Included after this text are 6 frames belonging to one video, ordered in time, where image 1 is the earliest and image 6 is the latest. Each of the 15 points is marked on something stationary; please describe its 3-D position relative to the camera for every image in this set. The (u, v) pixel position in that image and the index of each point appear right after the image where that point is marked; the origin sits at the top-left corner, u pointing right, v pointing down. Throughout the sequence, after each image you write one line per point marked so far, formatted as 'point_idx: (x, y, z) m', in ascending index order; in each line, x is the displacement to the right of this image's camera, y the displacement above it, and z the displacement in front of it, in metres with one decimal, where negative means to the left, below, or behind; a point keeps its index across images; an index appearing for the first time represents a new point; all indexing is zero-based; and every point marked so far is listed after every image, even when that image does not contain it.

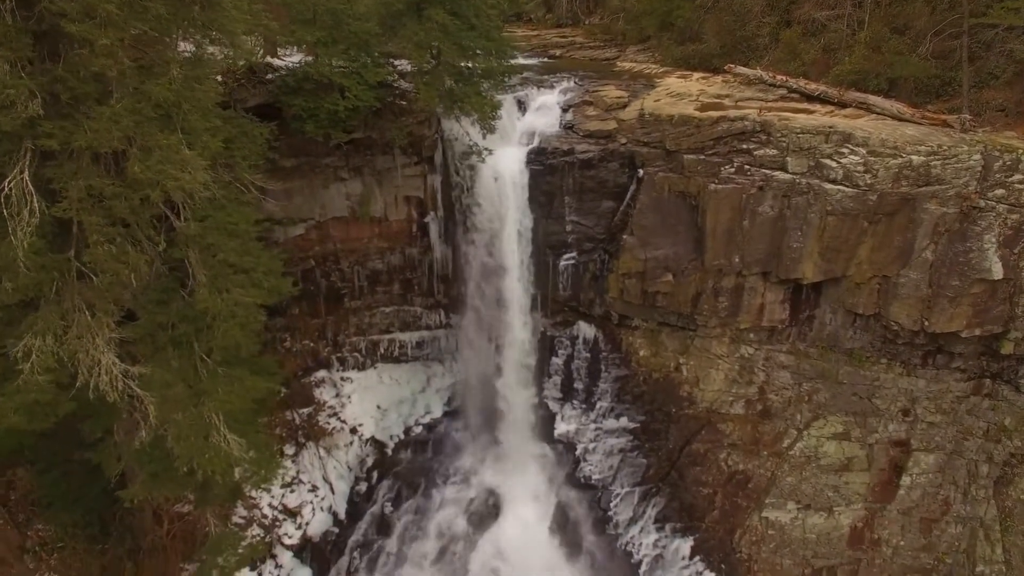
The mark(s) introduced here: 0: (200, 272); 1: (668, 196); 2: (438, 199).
0: (-3.8, +0.2, +7.7) m
1: (+3.1, +1.9, +12.6) m
2: (-1.8, +2.1, +14.2) m
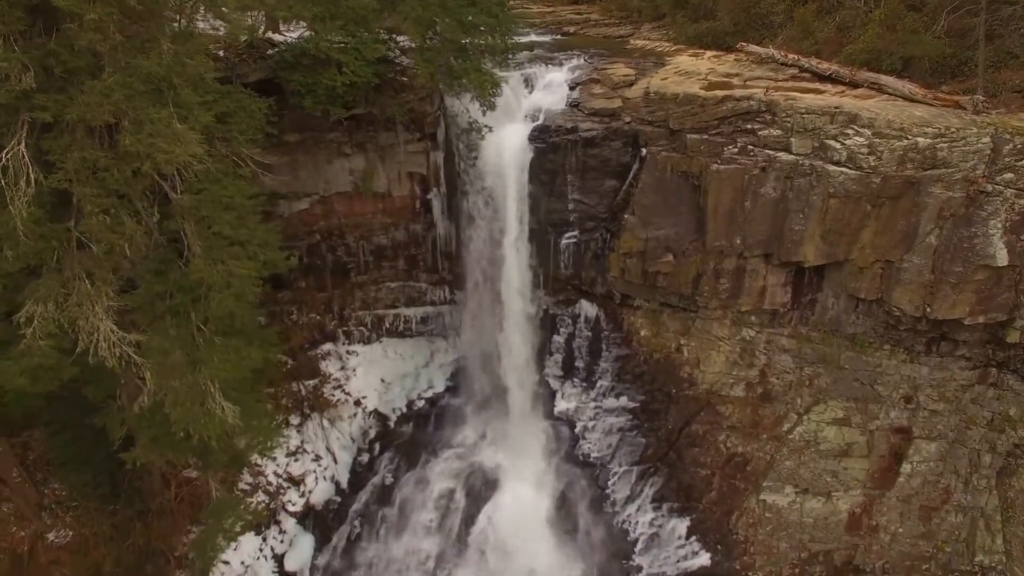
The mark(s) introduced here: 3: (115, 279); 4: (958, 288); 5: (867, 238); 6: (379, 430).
0: (-4.0, +0.6, +7.9) m
1: (+3.1, +2.3, +12.5) m
2: (-1.7, +2.6, +14.3) m
3: (-4.8, +0.1, +7.6) m
4: (+7.4, 0.0, +10.5) m
5: (+6.2, +0.9, +11.0) m
6: (-3.0, -3.2, +14.2) m
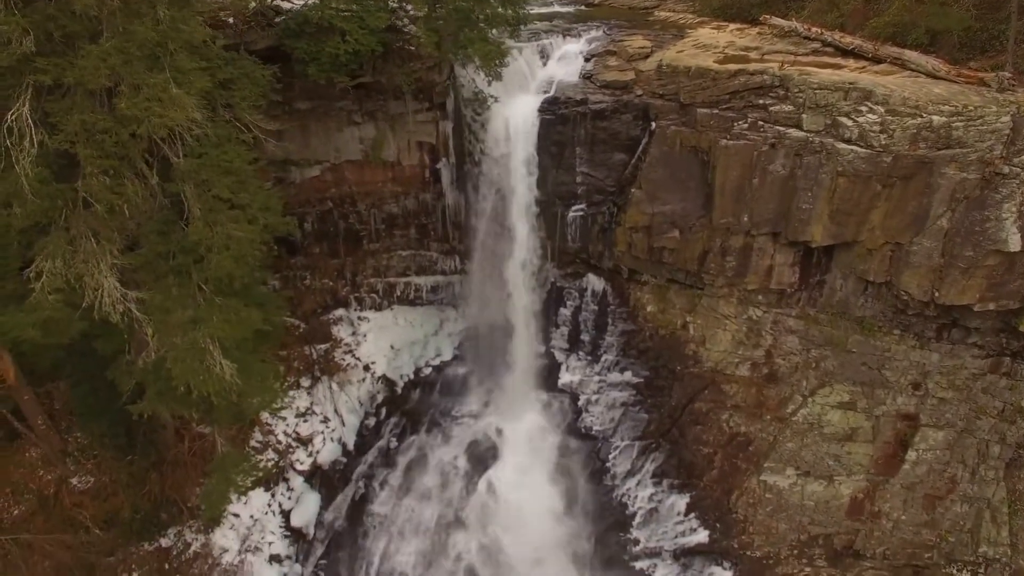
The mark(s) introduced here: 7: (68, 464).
0: (-4.1, +1.1, +8.2) m
1: (+3.3, +2.7, +12.3) m
2: (-1.5, +3.3, +14.3) m
3: (-5.0, +0.6, +8.0) m
4: (+7.4, +0.2, +10.2) m
5: (+6.2, +1.2, +10.7) m
6: (-2.9, -2.5, +14.6) m
7: (-8.0, -3.2, +11.3) m
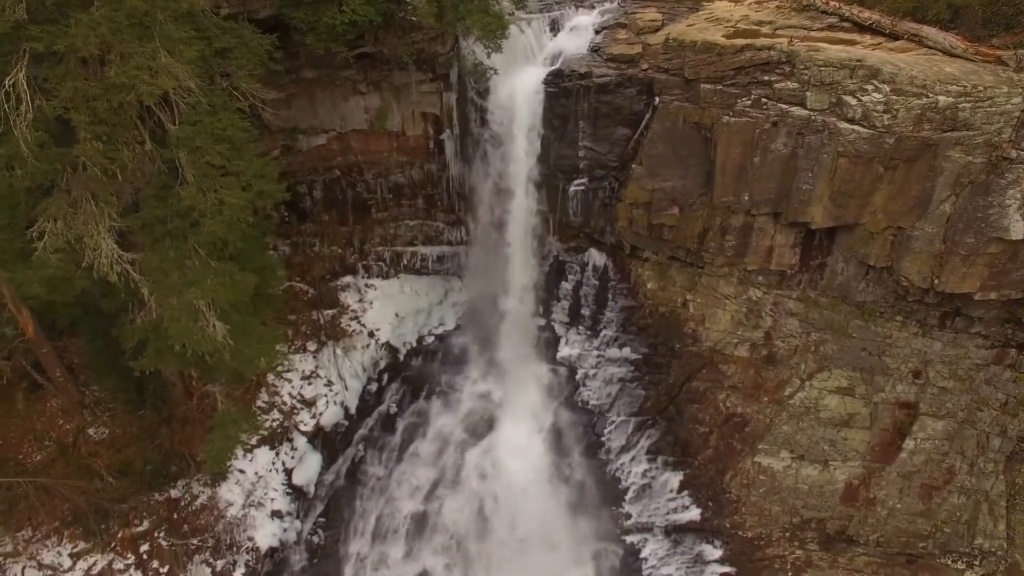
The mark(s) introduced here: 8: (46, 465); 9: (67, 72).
0: (-4.4, +1.6, +8.4) m
1: (+3.3, +3.1, +12.1) m
2: (-1.3, +3.9, +14.4) m
3: (-5.3, +1.1, +8.3) m
4: (+7.2, +0.4, +9.9) m
5: (+6.1, +1.4, +10.4) m
6: (-2.9, -1.8, +15.0) m
7: (-8.1, -2.4, +11.9) m
8: (-8.5, -3.2, +11.5) m
9: (-5.1, +2.5, +7.3) m
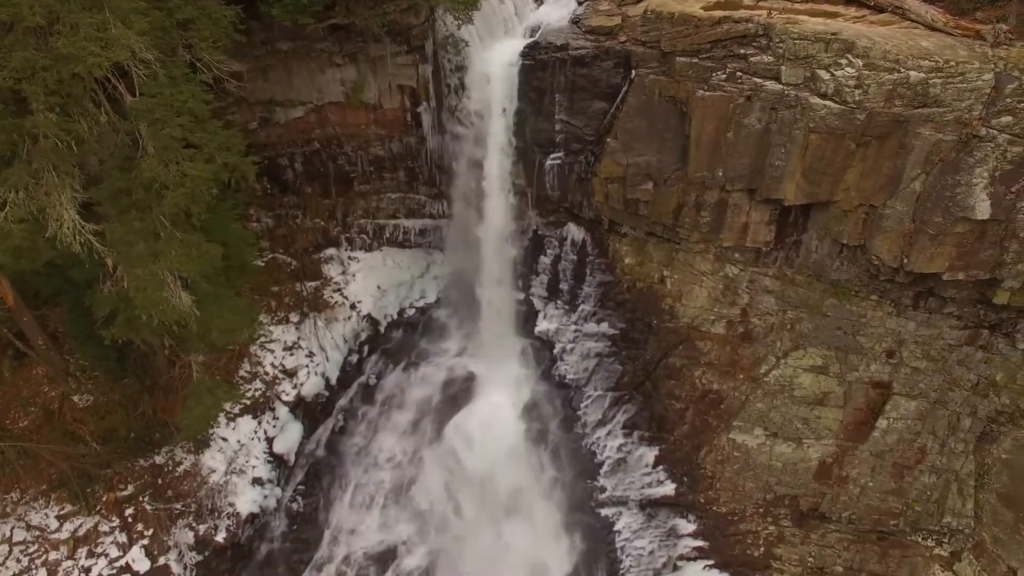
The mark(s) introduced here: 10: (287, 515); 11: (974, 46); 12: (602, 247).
0: (-4.9, +1.9, +8.5) m
1: (+2.8, +3.6, +11.9) m
2: (-1.7, +4.5, +14.2) m
3: (-5.8, +1.5, +8.4) m
4: (+6.6, +0.7, +9.7) m
5: (+5.6, +1.8, +10.3) m
6: (-3.4, -1.1, +15.1) m
7: (-8.7, -1.8, +12.2) m
8: (-9.1, -2.7, +11.8) m
9: (-5.7, +2.9, +7.3) m
10: (-4.6, -4.6, +12.7) m
11: (+7.0, +3.6, +9.4) m
12: (+2.1, +0.9, +14.2) m
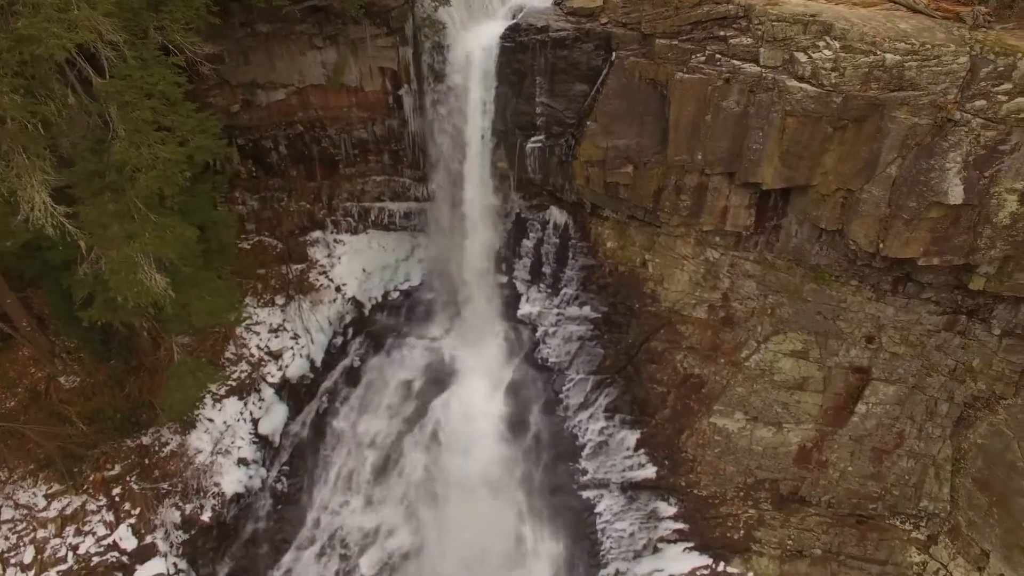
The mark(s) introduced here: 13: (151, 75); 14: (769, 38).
0: (-5.3, +2.2, +8.5) m
1: (+2.4, +3.9, +11.9) m
2: (-2.1, +4.9, +14.1) m
3: (-6.3, +1.8, +8.4) m
4: (+6.2, +1.0, +9.7) m
5: (+5.2, +2.0, +10.2) m
6: (-3.8, -0.7, +15.2) m
7: (-9.1, -1.5, +12.3) m
8: (-9.5, -2.3, +11.9) m
9: (-6.1, +3.1, +7.3) m
10: (-5.0, -4.3, +12.9) m
11: (+6.6, +3.9, +9.3) m
12: (+1.7, +1.3, +14.2) m
13: (-5.1, +3.0, +8.9) m
14: (+4.2, +4.1, +10.1) m
